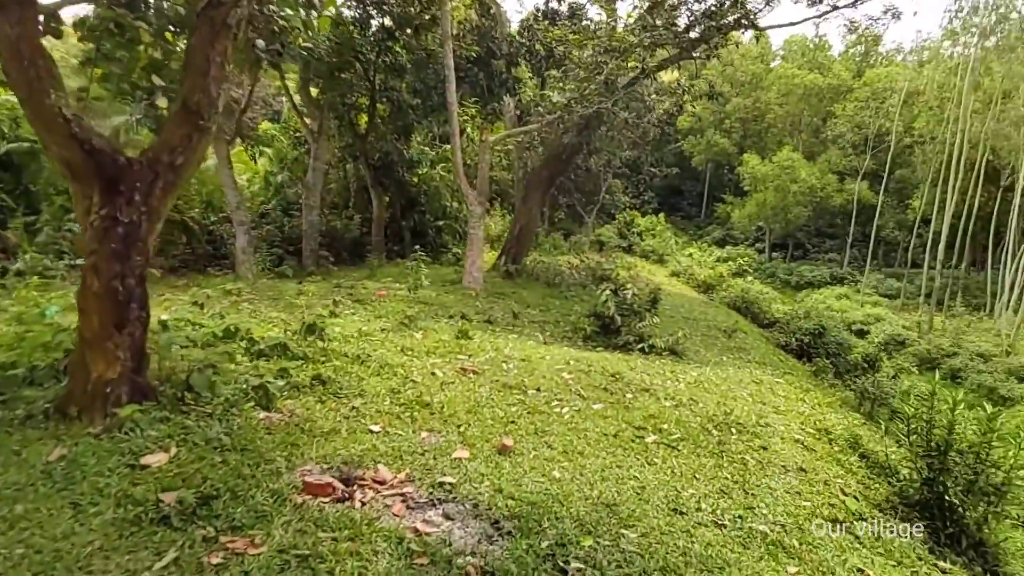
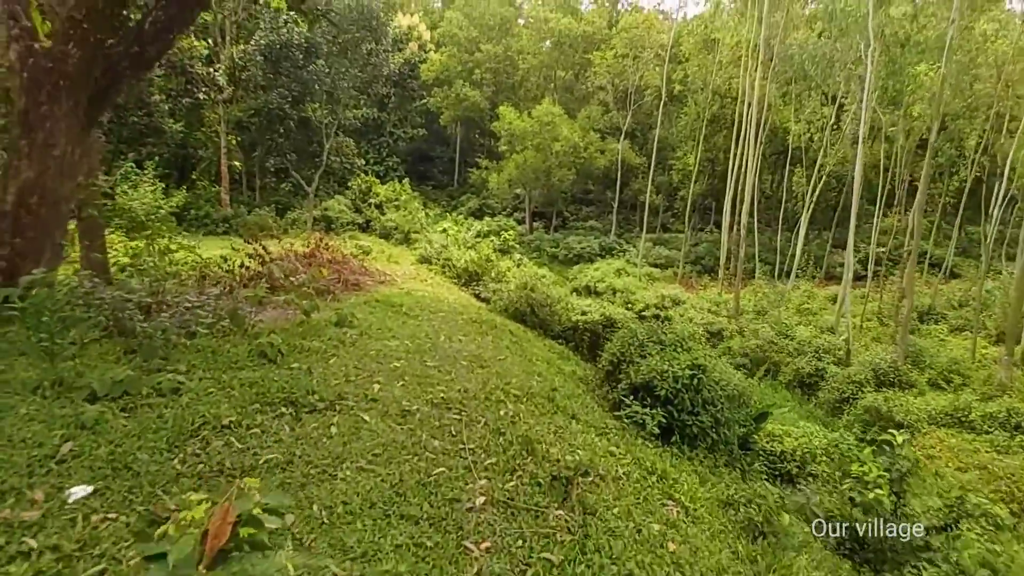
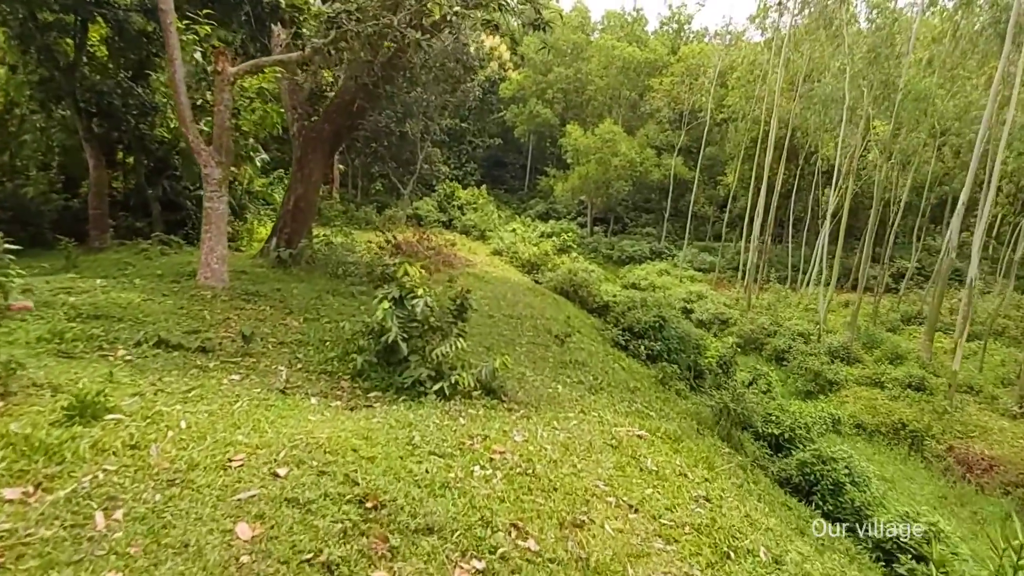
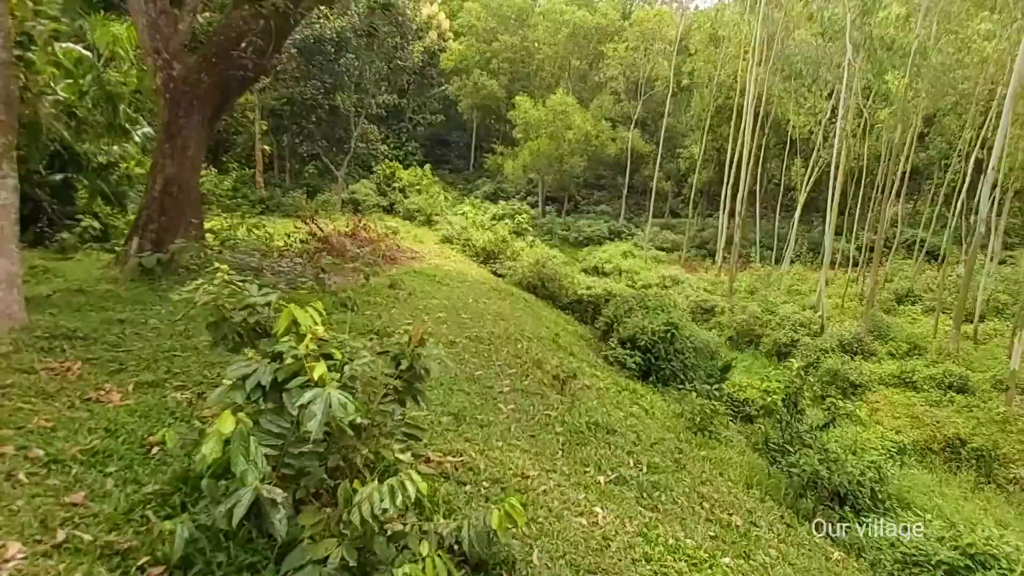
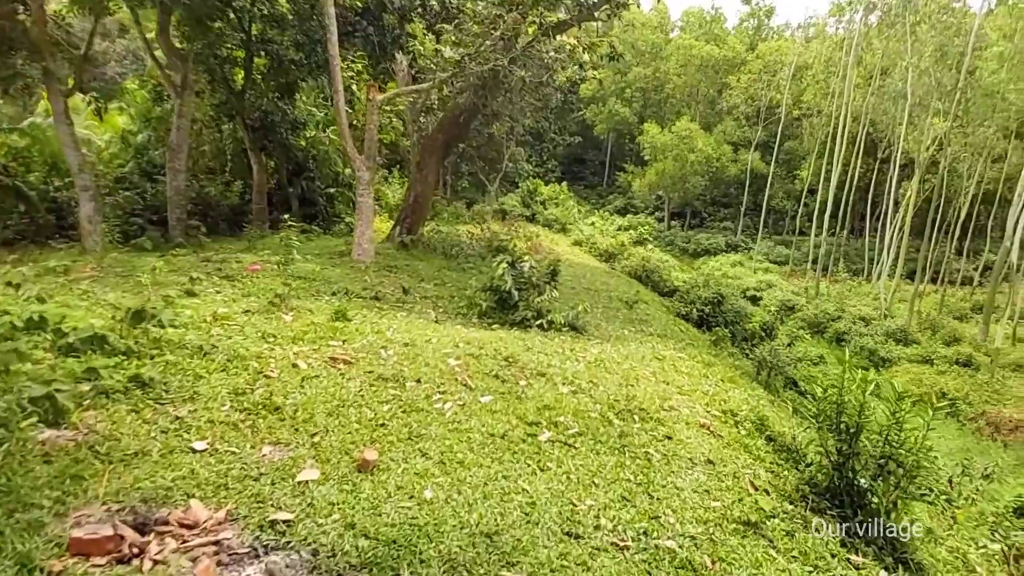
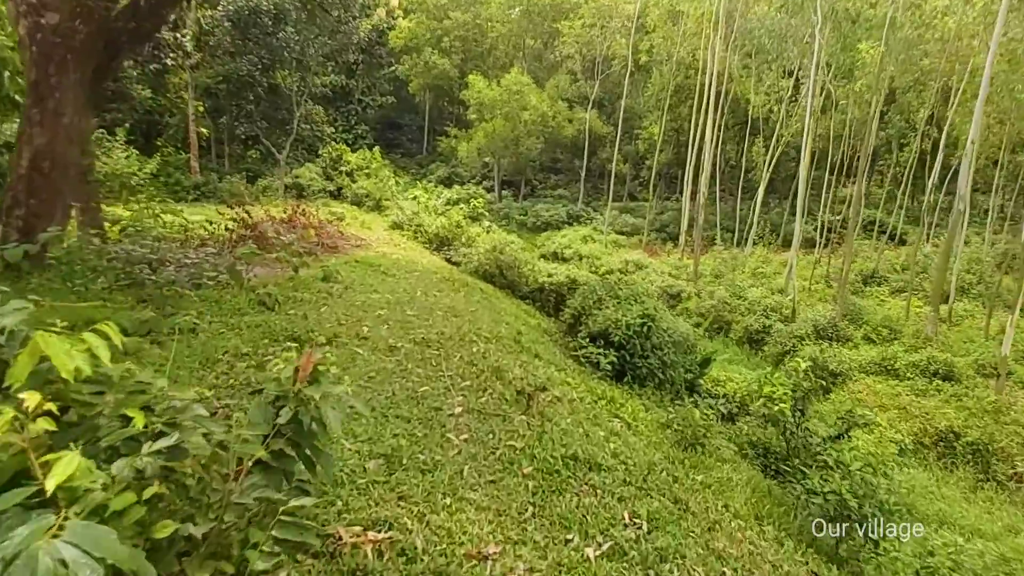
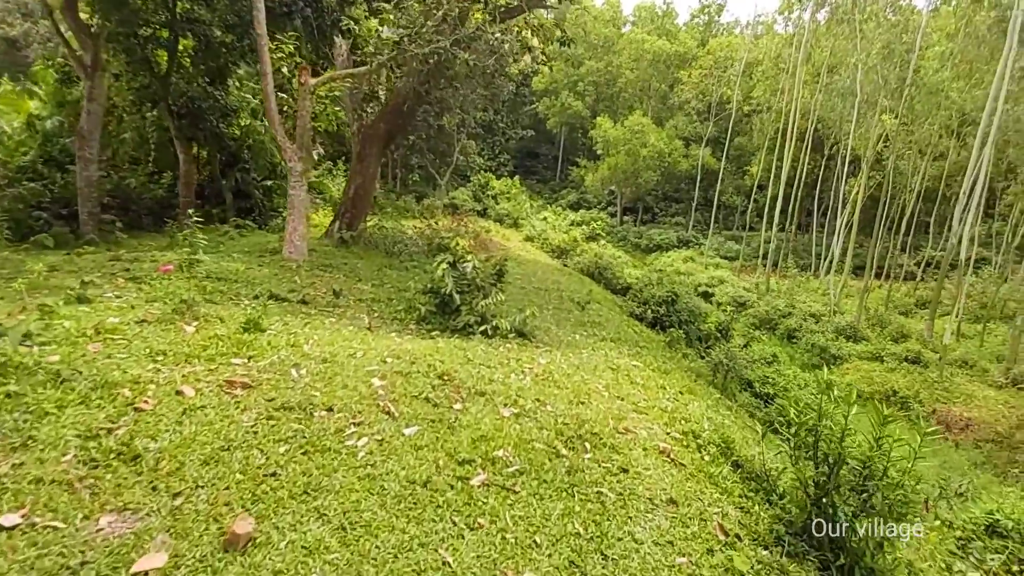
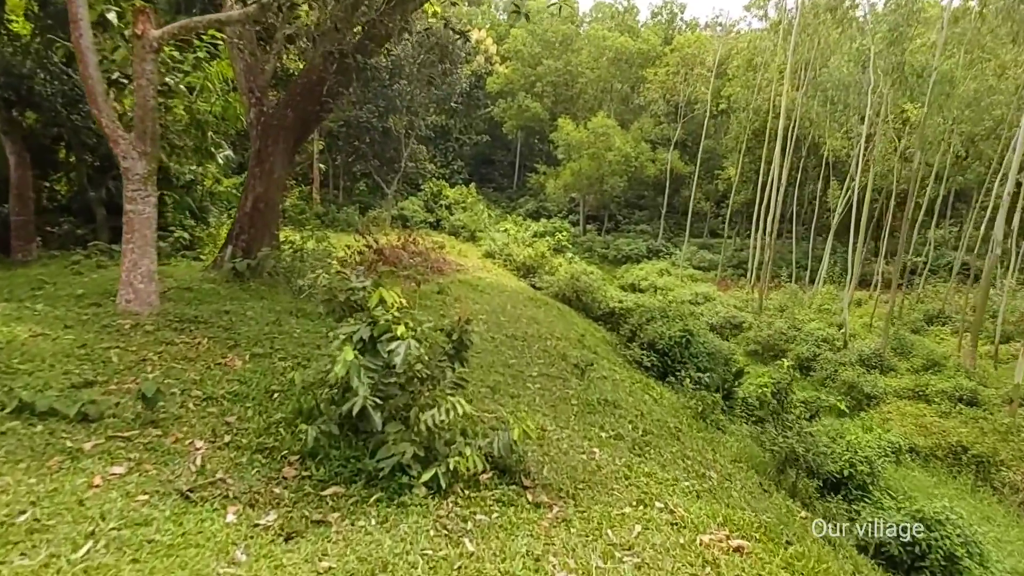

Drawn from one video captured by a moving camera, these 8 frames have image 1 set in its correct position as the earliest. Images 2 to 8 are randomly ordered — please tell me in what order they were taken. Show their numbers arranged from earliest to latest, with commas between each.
5, 7, 3, 8, 4, 6, 2
